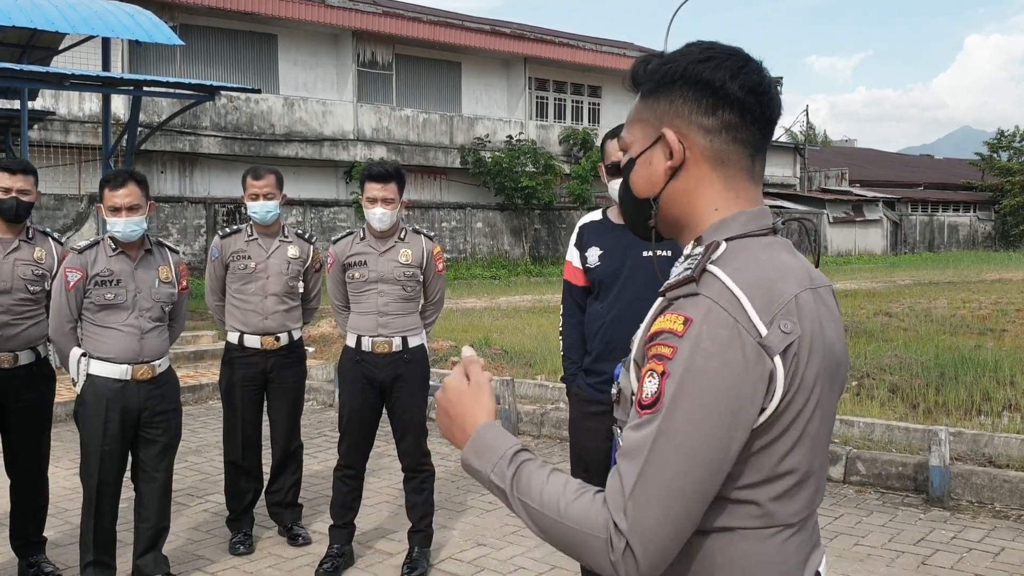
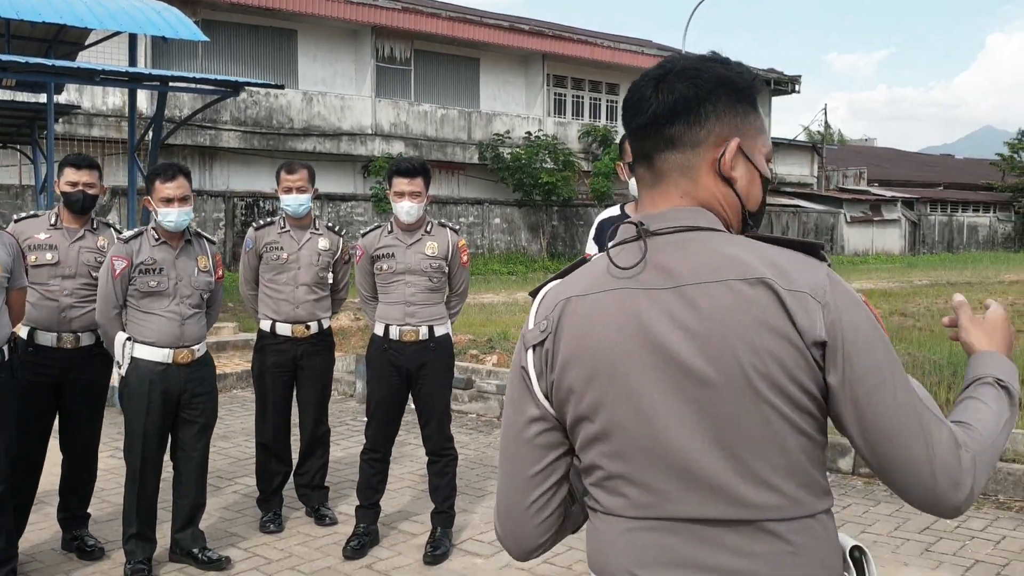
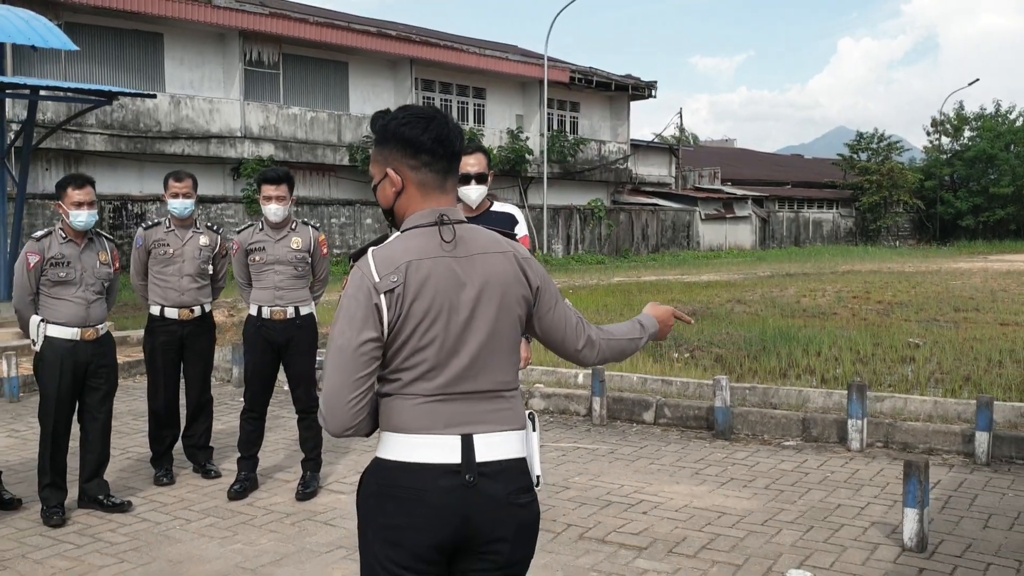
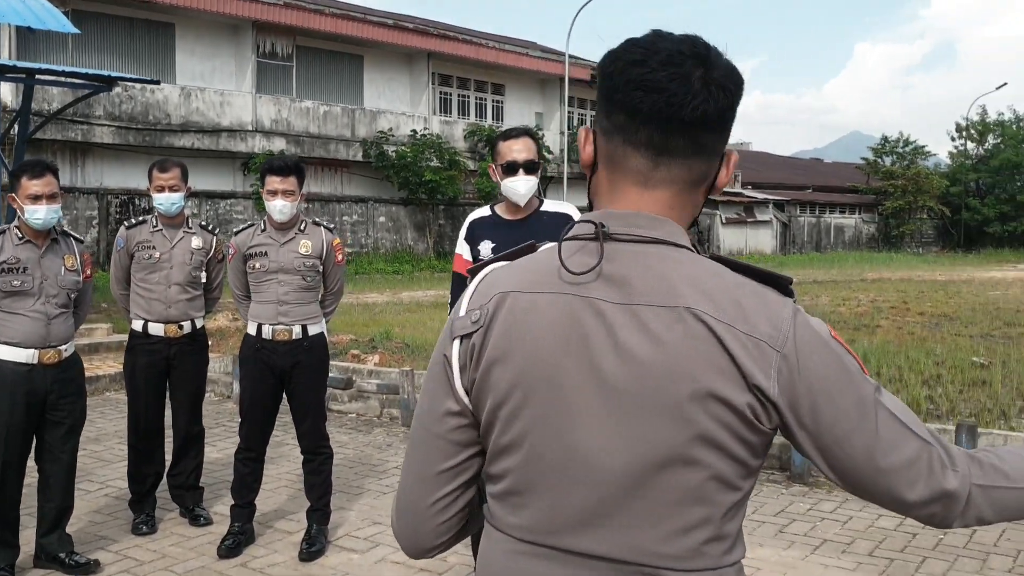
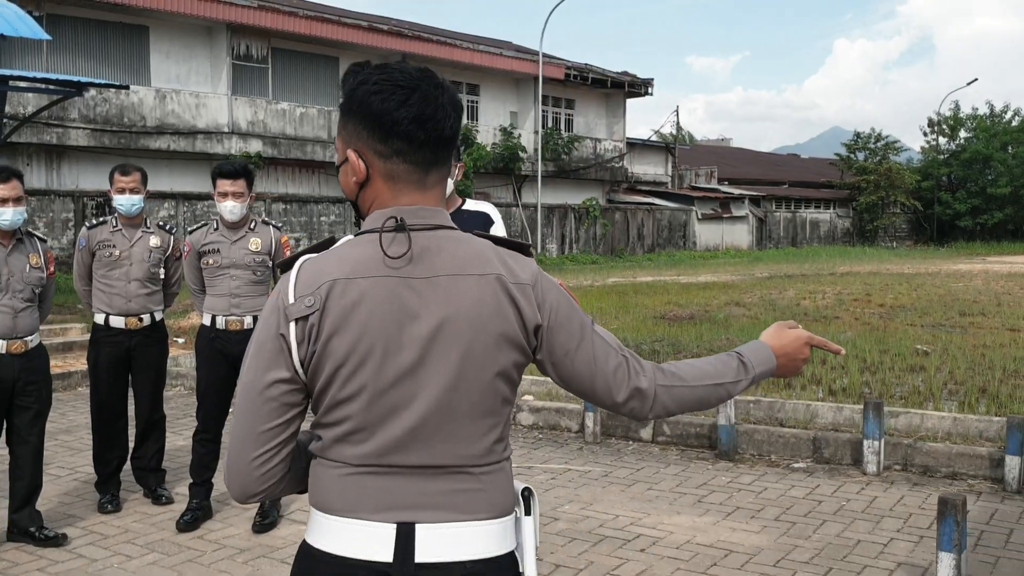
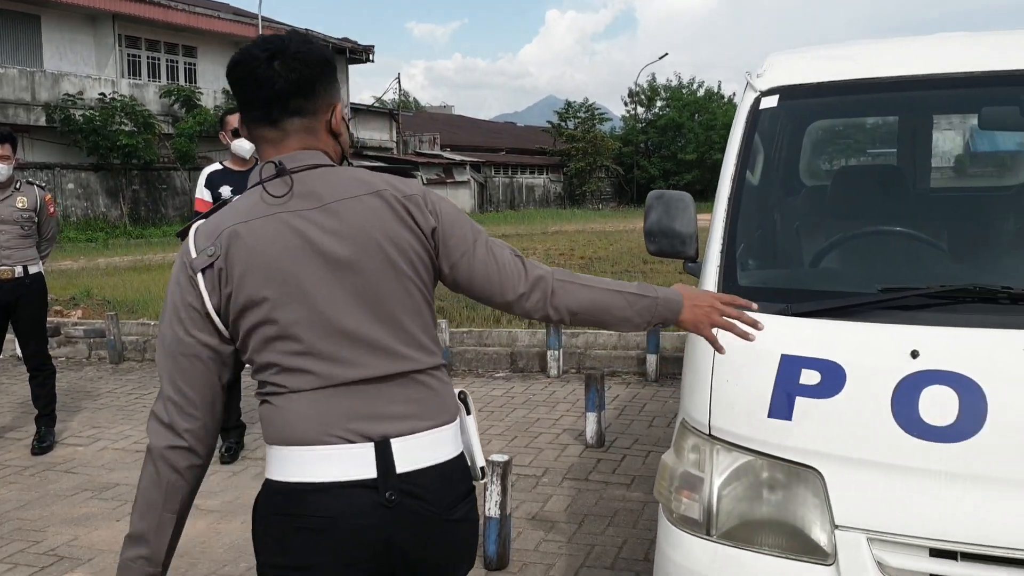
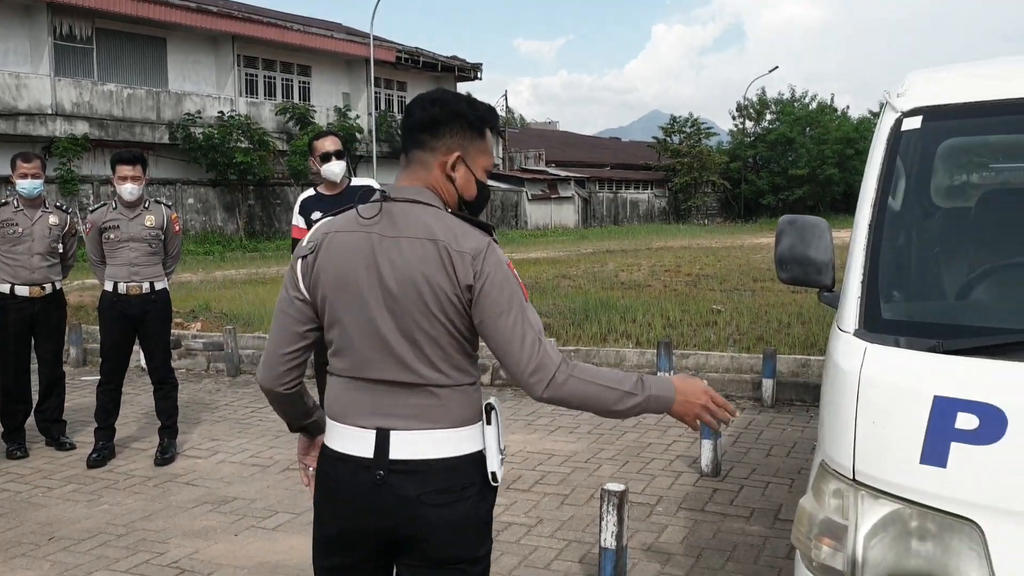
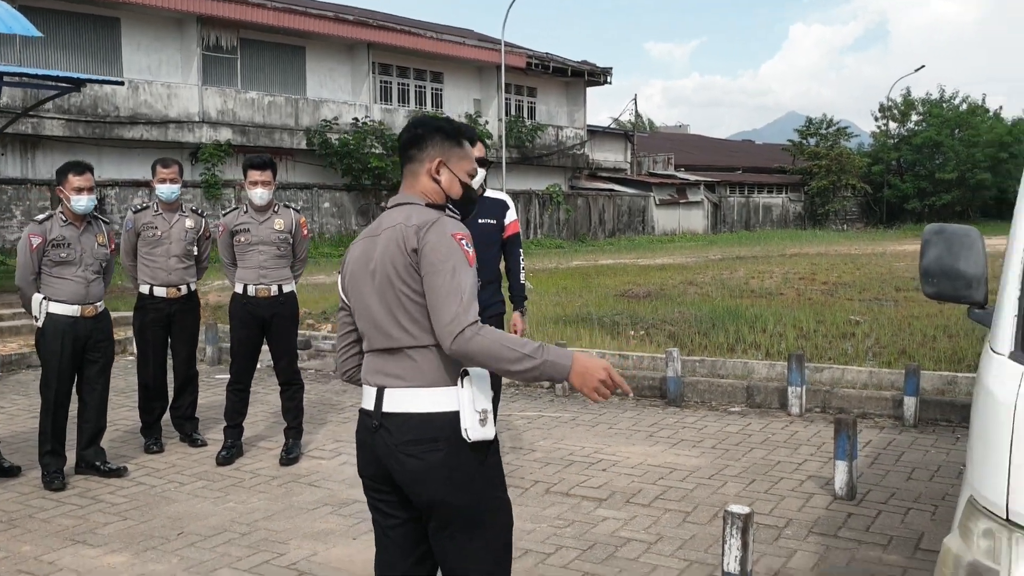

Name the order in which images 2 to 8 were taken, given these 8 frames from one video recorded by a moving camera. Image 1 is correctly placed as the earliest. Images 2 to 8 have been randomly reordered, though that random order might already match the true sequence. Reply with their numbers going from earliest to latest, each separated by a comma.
2, 4, 5, 3, 8, 7, 6
